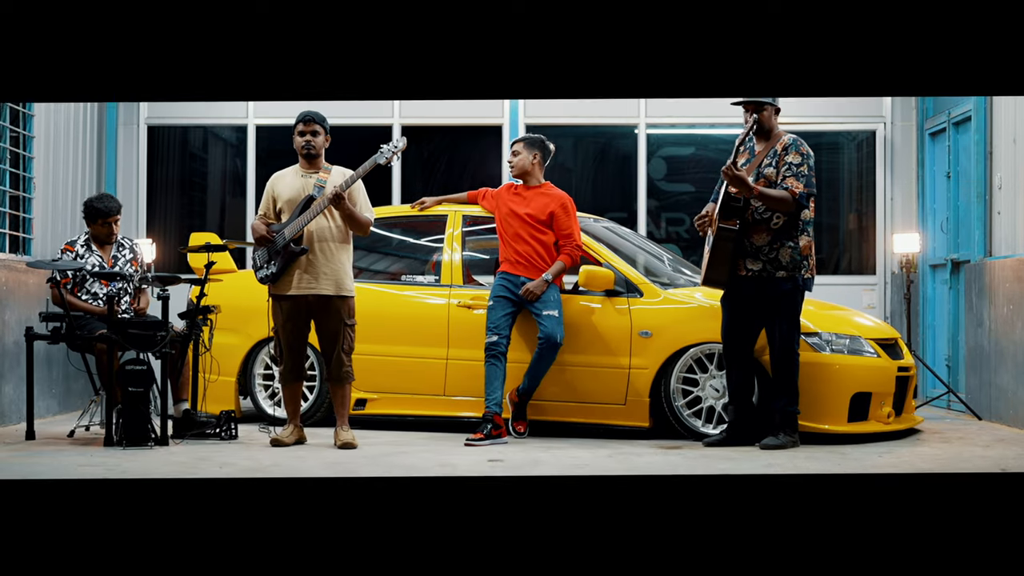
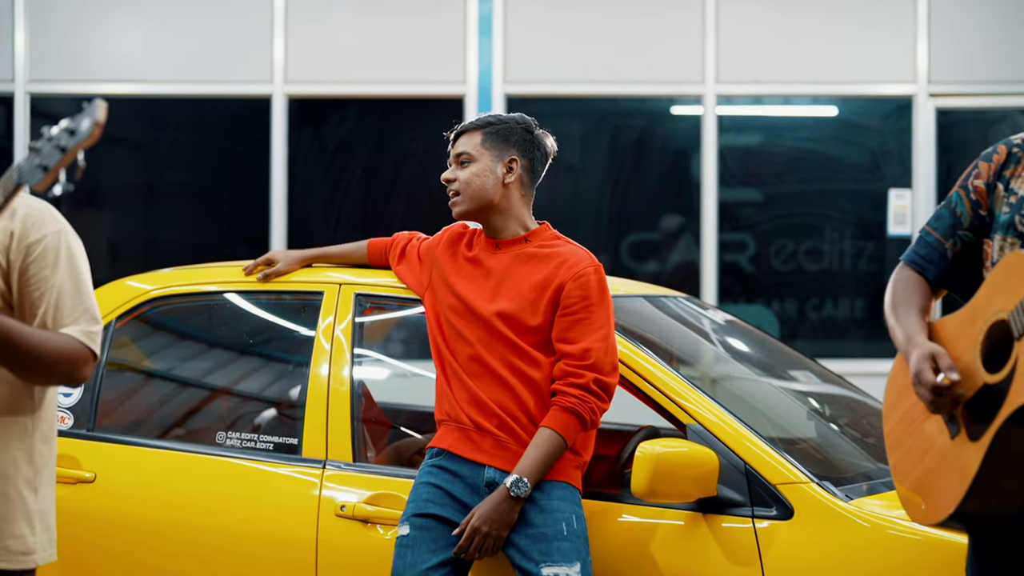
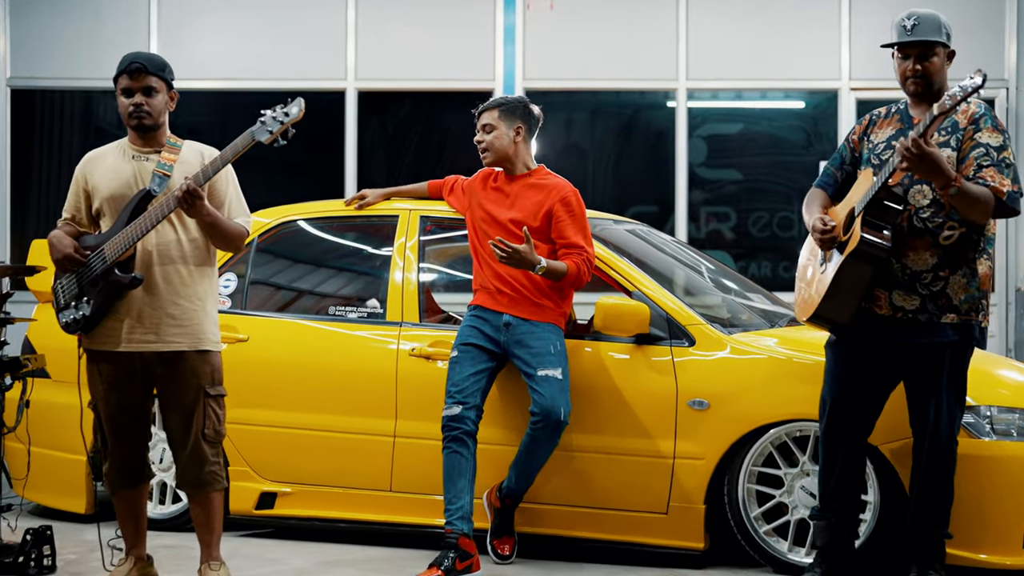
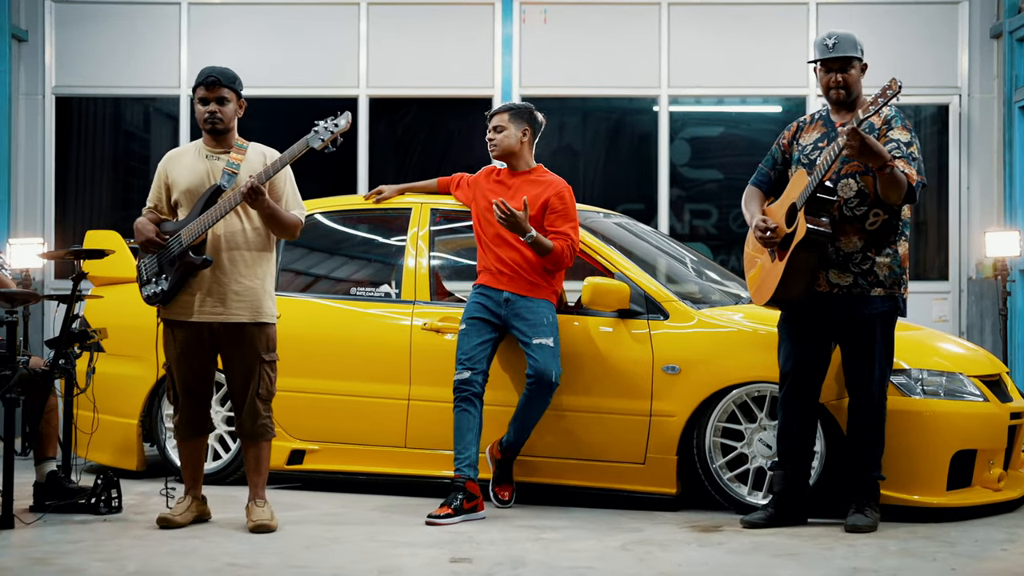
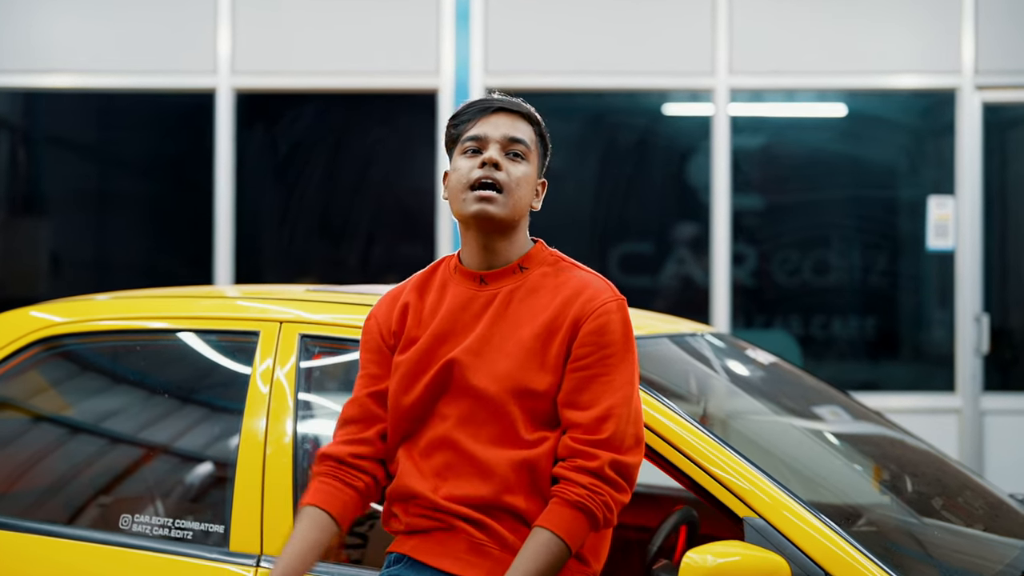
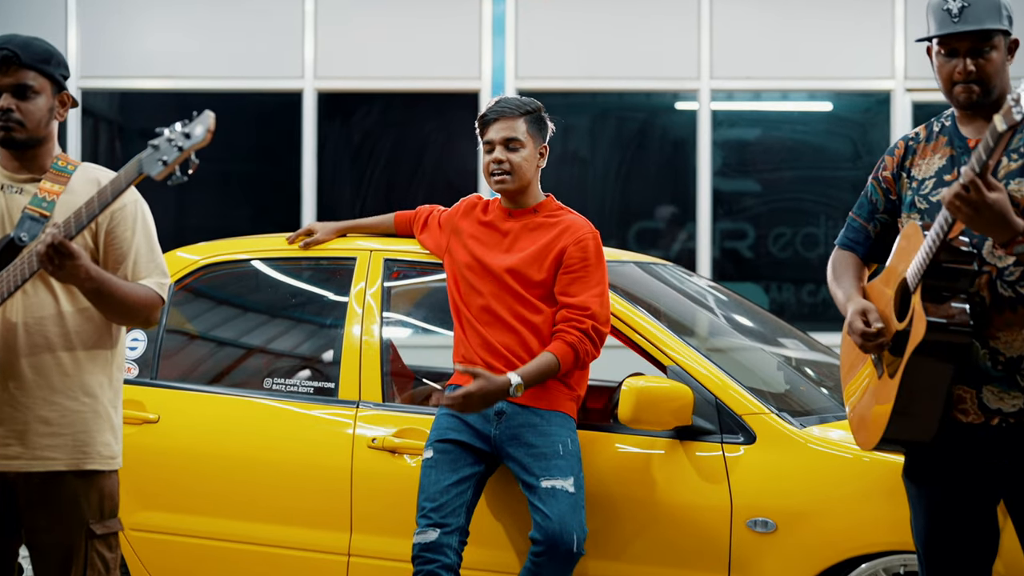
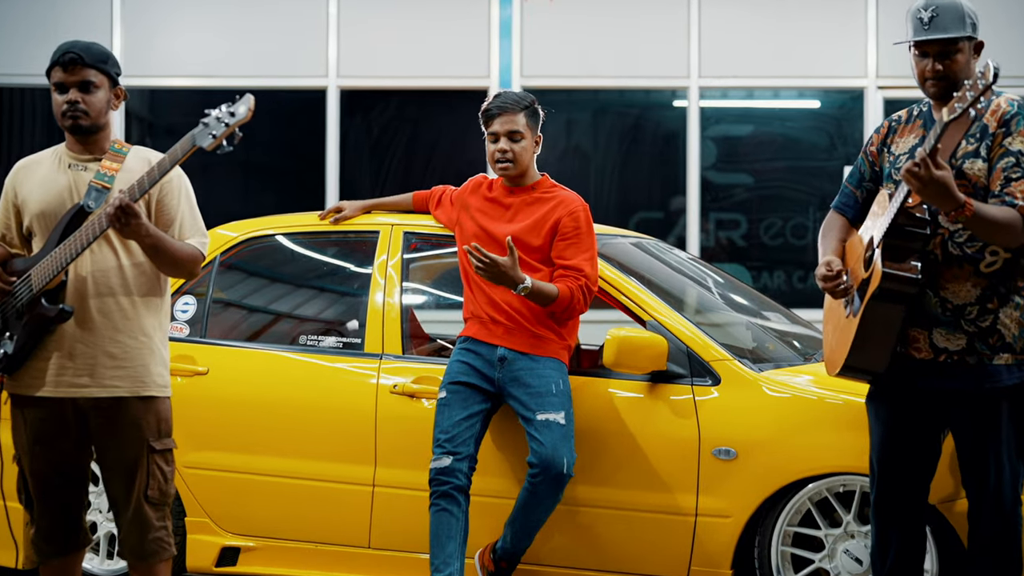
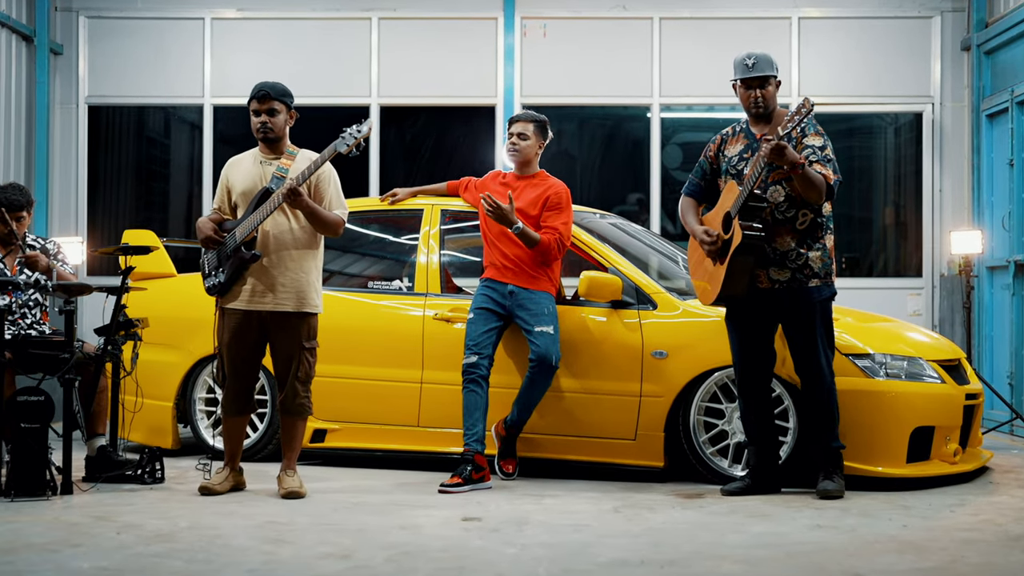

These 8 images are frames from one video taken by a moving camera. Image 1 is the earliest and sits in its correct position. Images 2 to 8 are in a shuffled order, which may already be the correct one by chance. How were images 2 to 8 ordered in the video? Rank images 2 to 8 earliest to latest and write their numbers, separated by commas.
8, 4, 3, 7, 6, 2, 5
